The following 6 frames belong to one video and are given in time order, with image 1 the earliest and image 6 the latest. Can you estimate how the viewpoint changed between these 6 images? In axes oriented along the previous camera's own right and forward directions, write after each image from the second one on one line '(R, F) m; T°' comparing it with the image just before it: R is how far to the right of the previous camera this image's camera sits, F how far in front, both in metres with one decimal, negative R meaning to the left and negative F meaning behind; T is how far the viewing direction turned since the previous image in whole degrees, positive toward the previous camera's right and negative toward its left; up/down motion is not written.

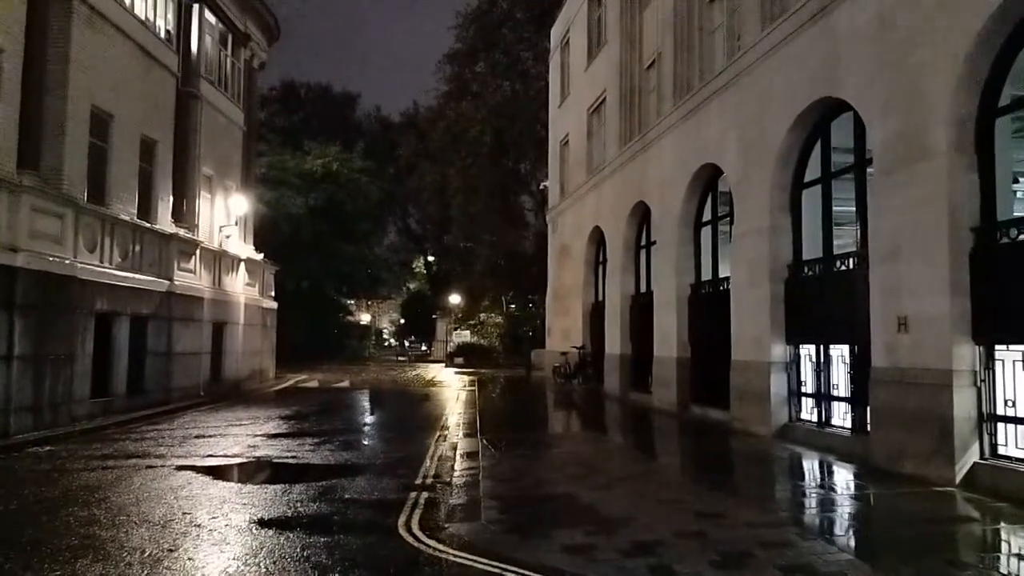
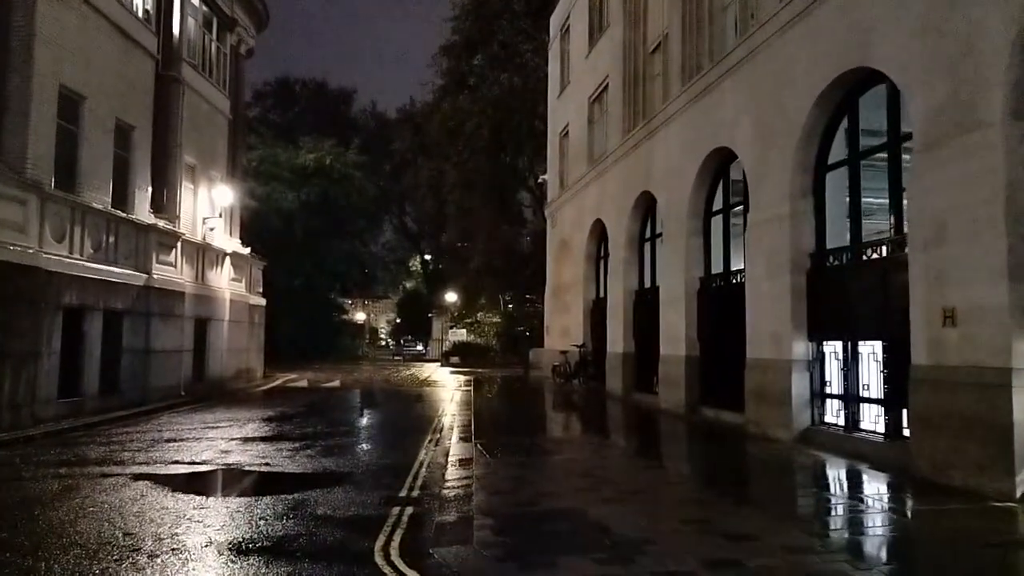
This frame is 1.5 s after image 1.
(0.0, +1.1) m; 0°
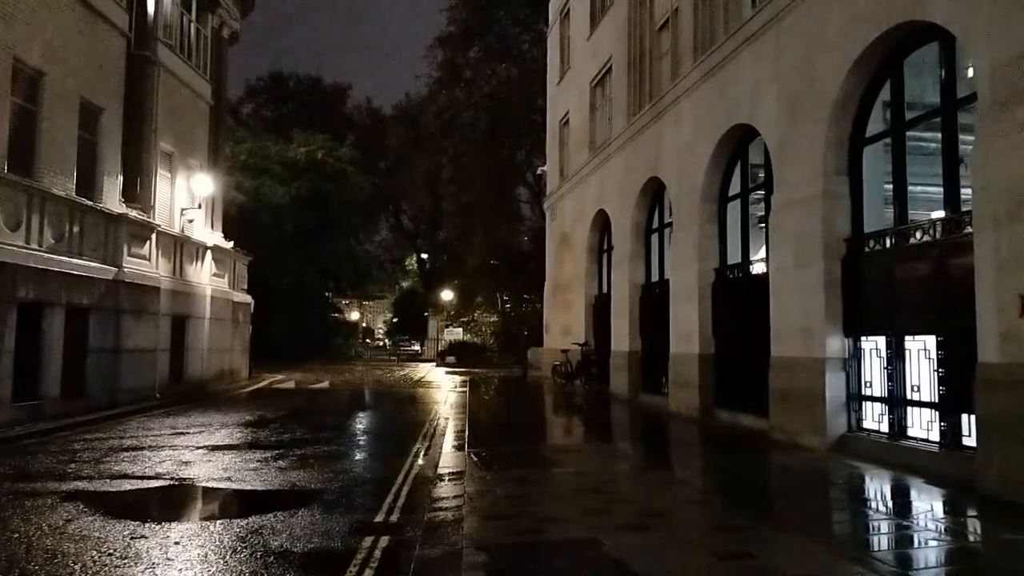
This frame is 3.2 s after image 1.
(0.0, +1.3) m; 0°
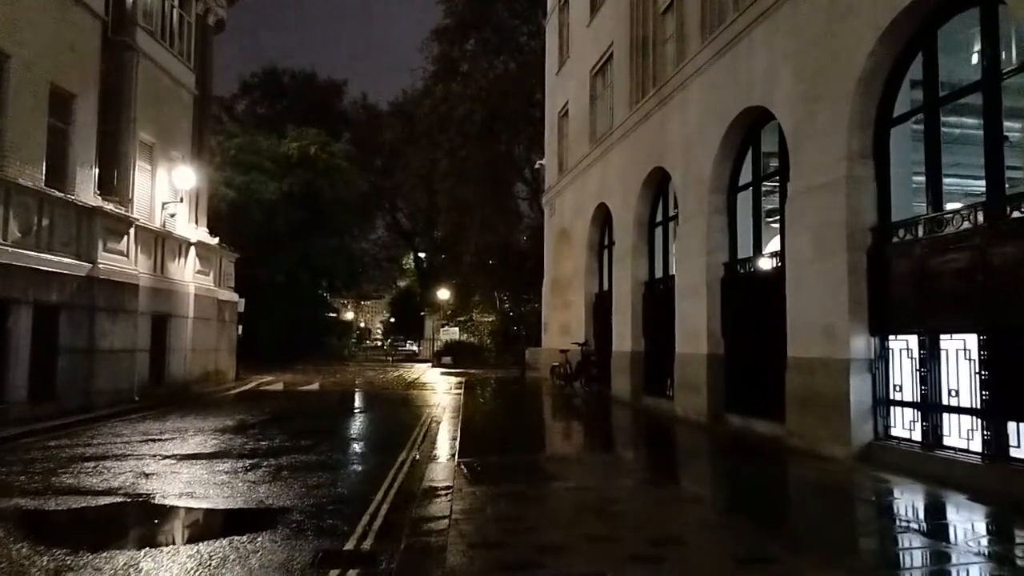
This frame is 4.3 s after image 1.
(+0.1, +0.9) m; 0°
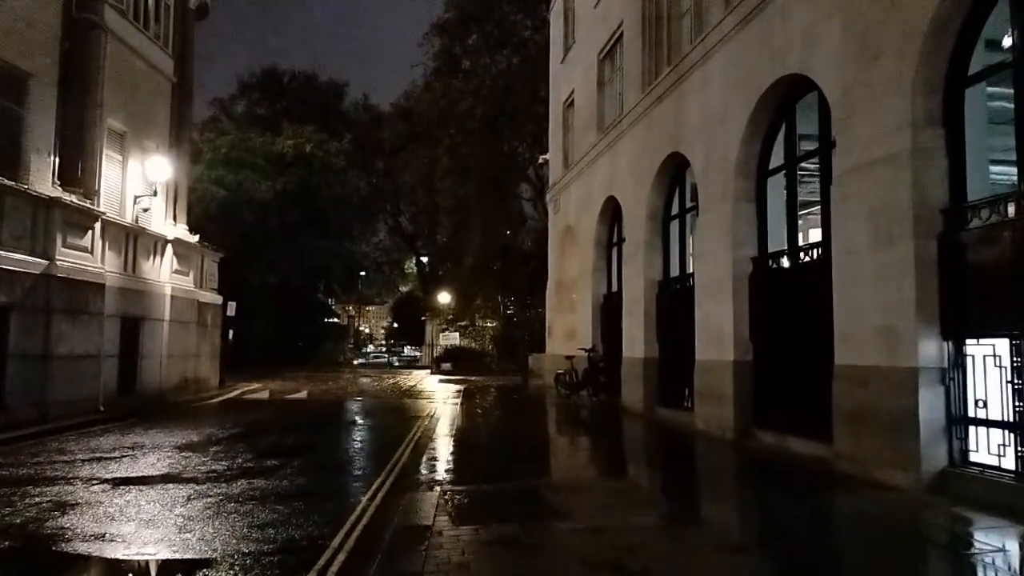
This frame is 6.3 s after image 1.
(+0.1, +1.6) m; 0°
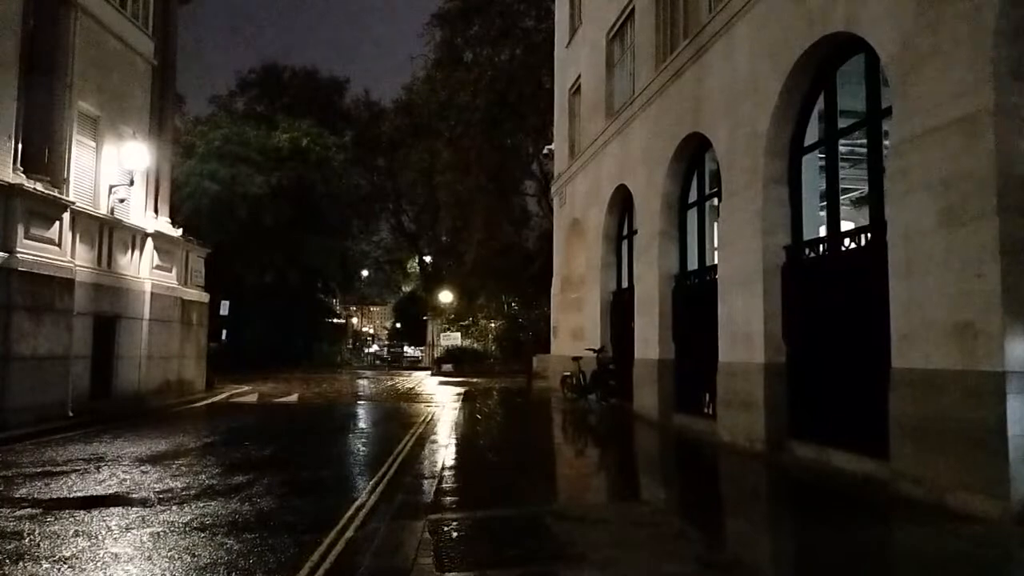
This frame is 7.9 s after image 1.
(0.0, +1.3) m; 0°
